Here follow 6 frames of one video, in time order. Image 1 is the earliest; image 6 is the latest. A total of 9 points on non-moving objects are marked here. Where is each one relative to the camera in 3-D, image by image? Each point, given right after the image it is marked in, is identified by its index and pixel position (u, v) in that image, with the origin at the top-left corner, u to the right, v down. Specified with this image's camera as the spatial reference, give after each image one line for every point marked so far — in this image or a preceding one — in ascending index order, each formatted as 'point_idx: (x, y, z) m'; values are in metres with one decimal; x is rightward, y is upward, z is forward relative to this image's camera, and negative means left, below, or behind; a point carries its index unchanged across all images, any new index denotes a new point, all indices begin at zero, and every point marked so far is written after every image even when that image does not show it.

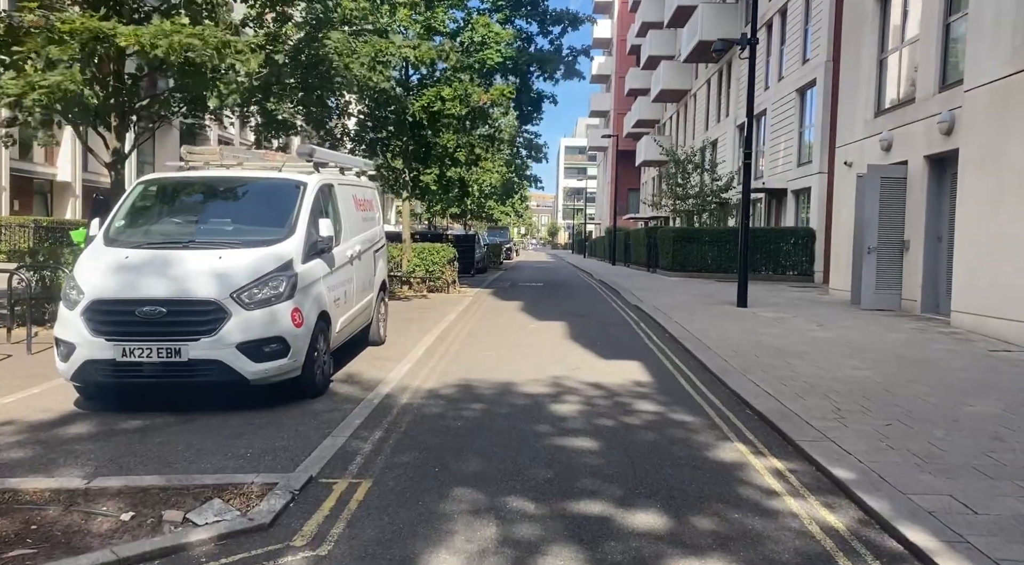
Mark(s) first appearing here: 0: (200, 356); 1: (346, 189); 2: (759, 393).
0: (-2.6, -0.6, +5.8) m
1: (-2.0, +1.1, +8.3) m
2: (+2.5, -1.1, +6.9) m
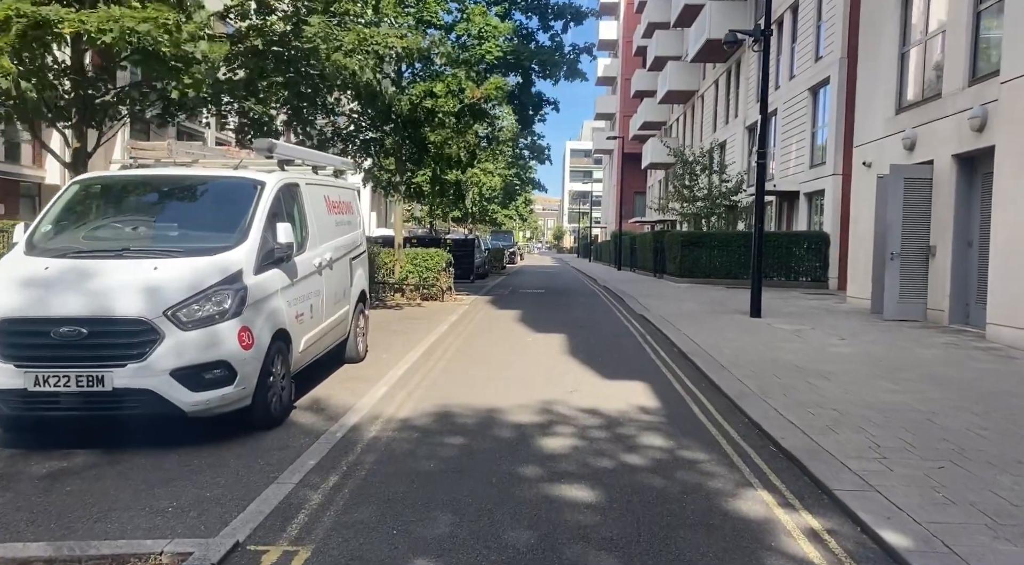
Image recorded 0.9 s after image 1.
0: (-2.7, -0.7, +4.9) m
1: (-2.1, +1.0, +7.4) m
2: (+2.3, -1.2, +6.0) m
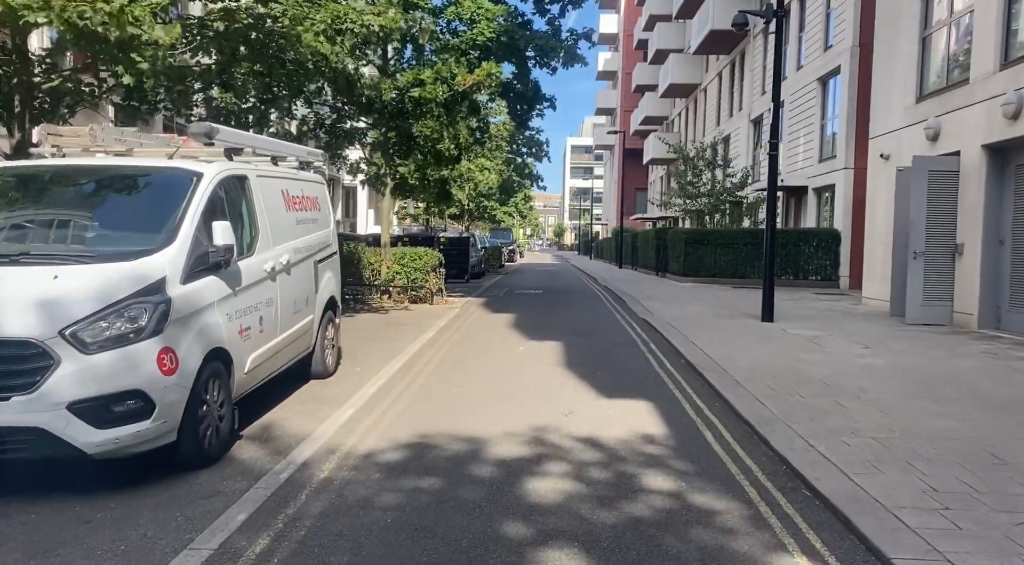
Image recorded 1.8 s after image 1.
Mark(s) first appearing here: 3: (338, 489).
0: (-2.9, -0.8, +4.0) m
1: (-2.2, +0.9, +6.5) m
2: (+2.2, -1.3, +5.0) m
3: (-1.1, -1.4, +4.5) m
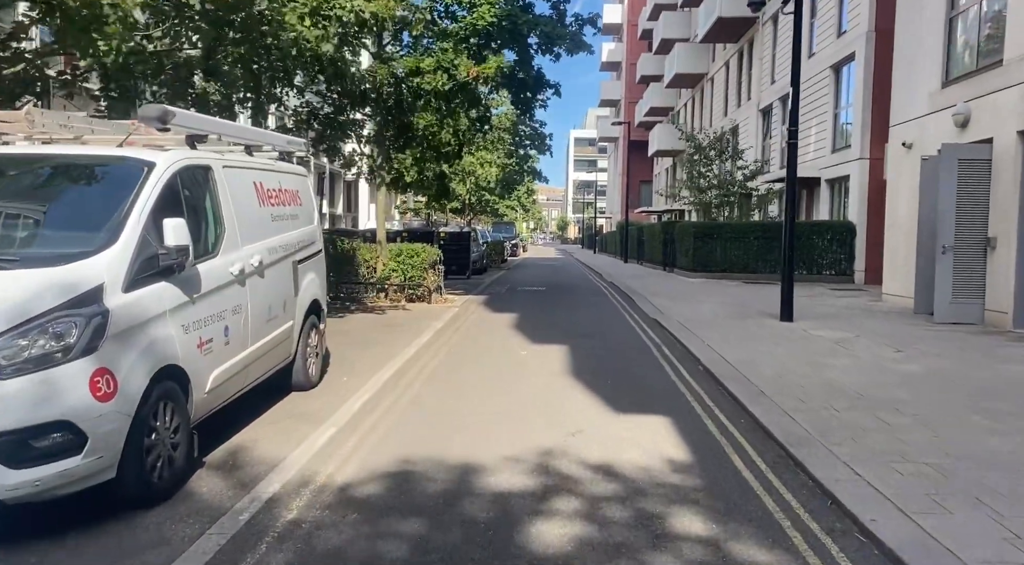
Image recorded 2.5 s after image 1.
0: (-2.9, -0.9, +3.3) m
1: (-2.2, +0.9, +5.7) m
2: (+2.2, -1.3, +4.3) m
3: (-1.1, -1.4, +3.8) m
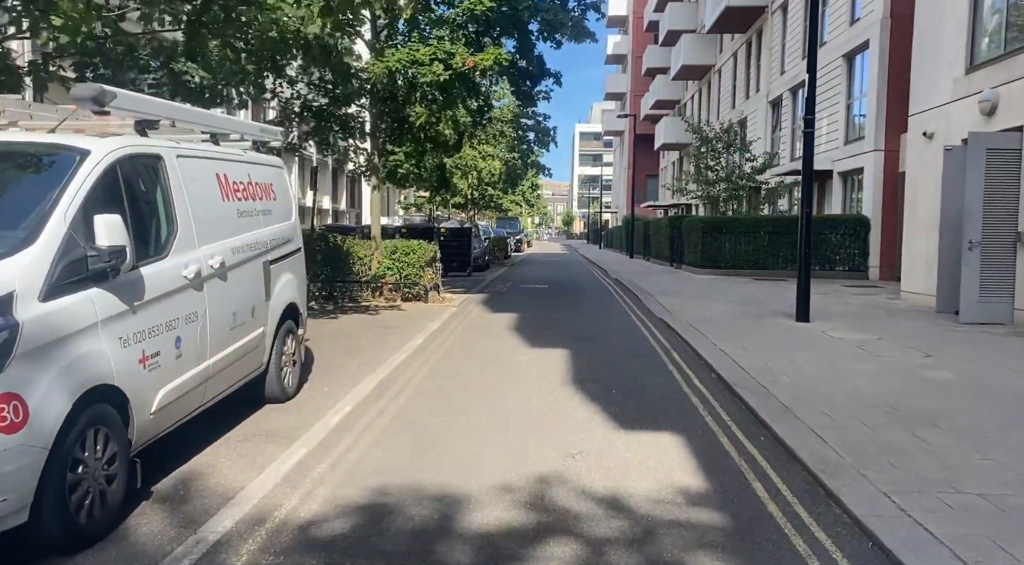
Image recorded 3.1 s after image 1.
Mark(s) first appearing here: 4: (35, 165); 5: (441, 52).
0: (-3.0, -0.9, +2.7) m
1: (-2.3, +0.9, +5.1) m
2: (+2.1, -1.3, +3.7) m
3: (-1.2, -1.4, +3.2) m
4: (-2.8, +0.7, +4.0) m
5: (-1.4, +4.6, +13.6) m
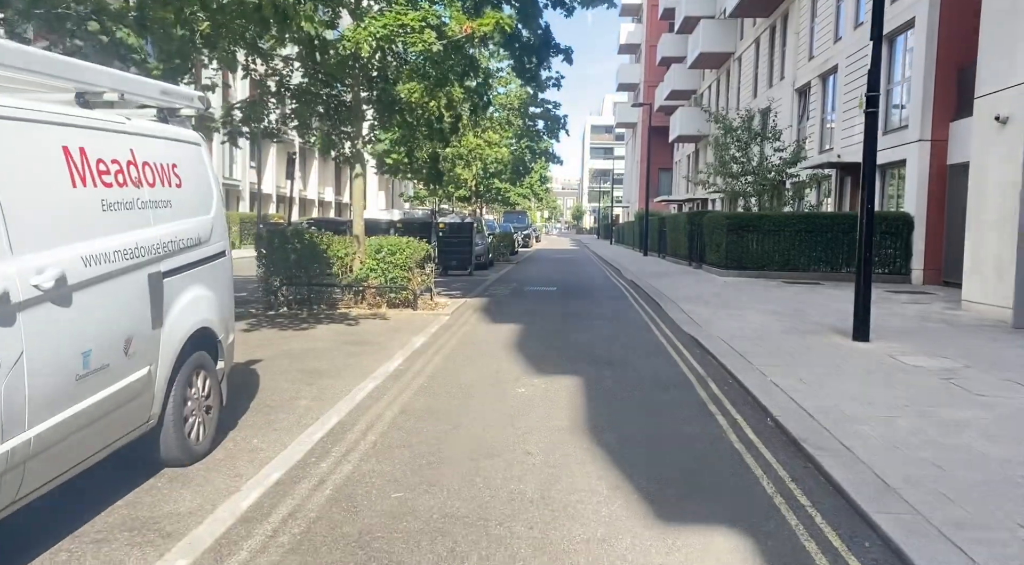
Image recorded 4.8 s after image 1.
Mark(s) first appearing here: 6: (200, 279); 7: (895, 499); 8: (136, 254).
0: (-3.1, -1.1, +1.0) m
1: (-2.4, +0.7, +3.4) m
2: (+2.0, -1.5, +1.9) m
3: (-1.3, -1.6, +1.5) m
4: (-2.8, +0.5, +2.3) m
5: (-1.3, +4.5, +11.8) m
6: (-2.1, 0.0, +4.8) m
7: (+2.2, -1.3, +4.1) m
8: (-2.2, +0.2, +4.0) m
